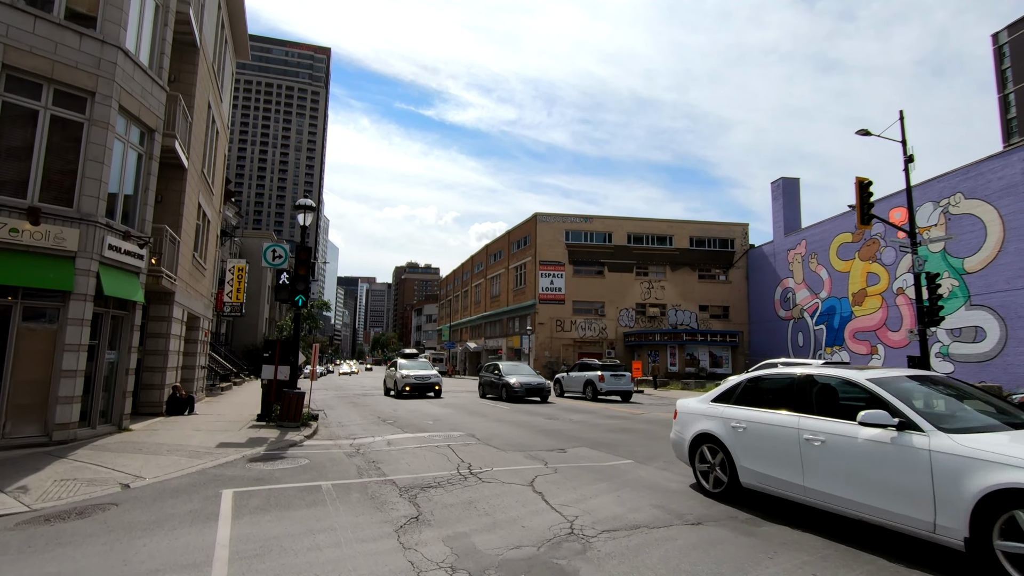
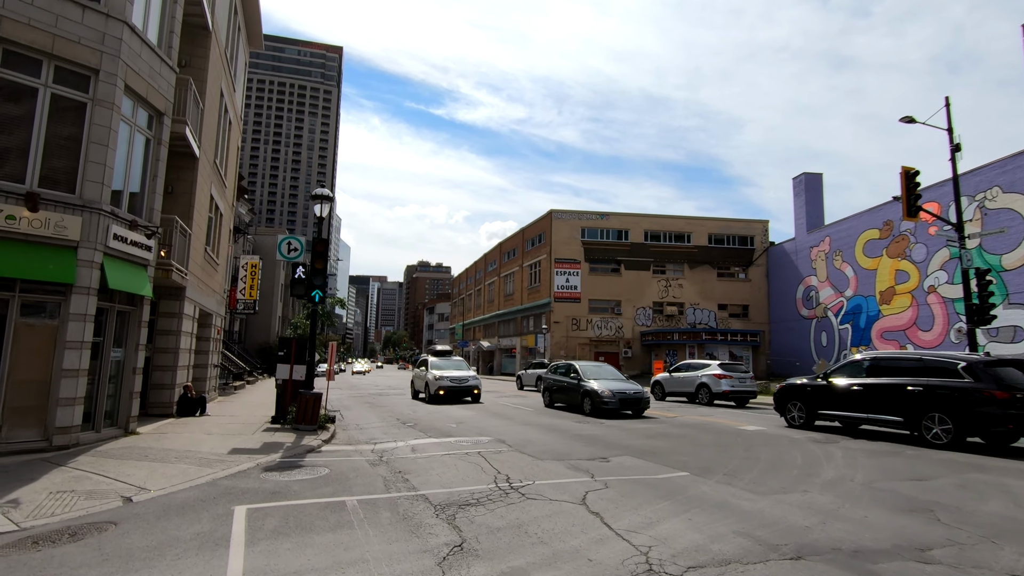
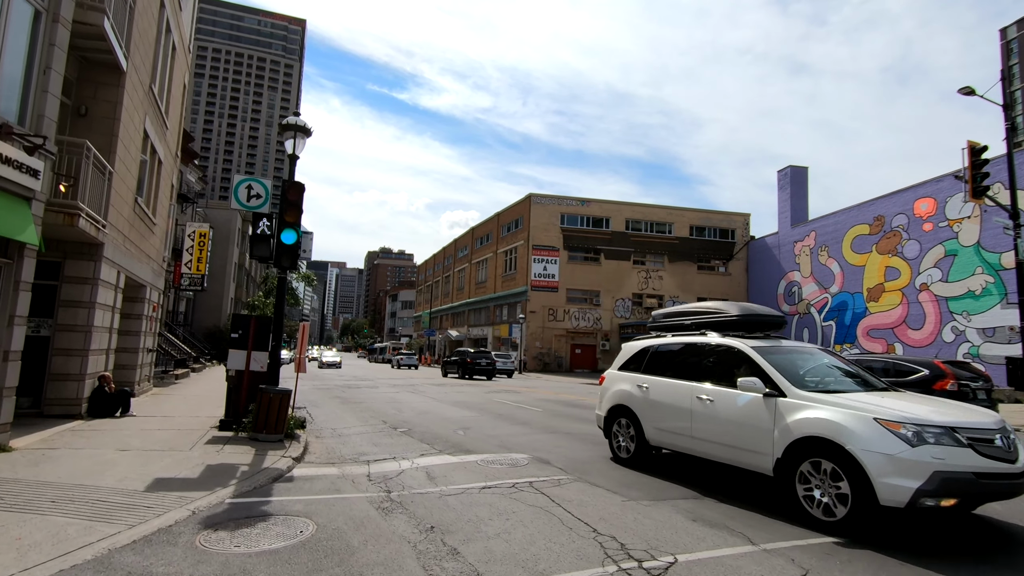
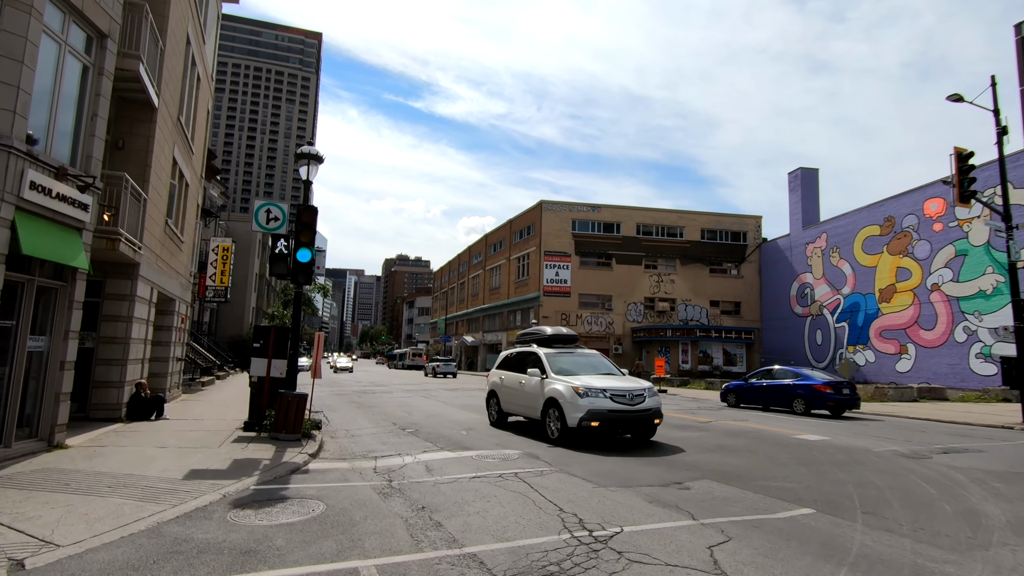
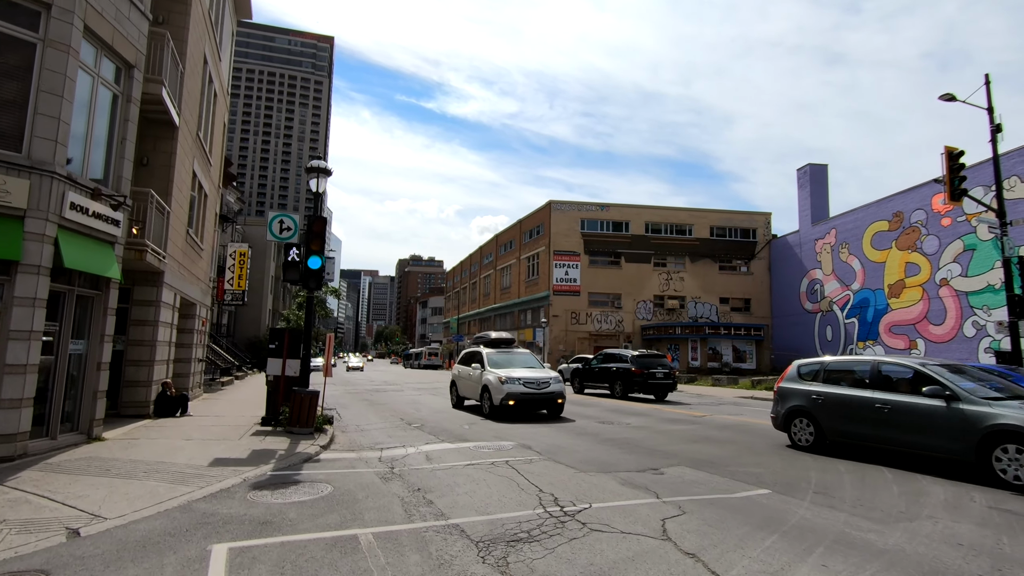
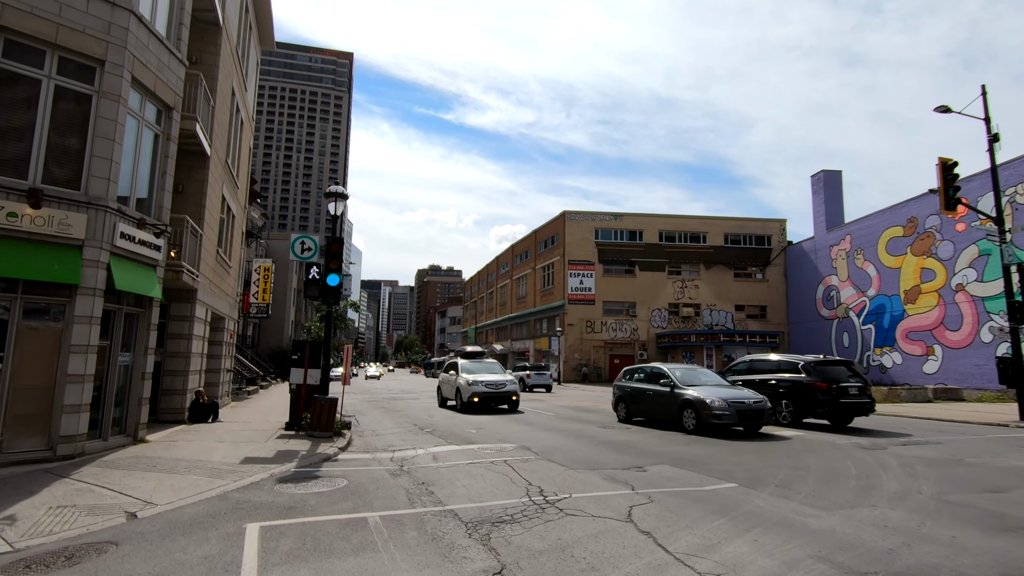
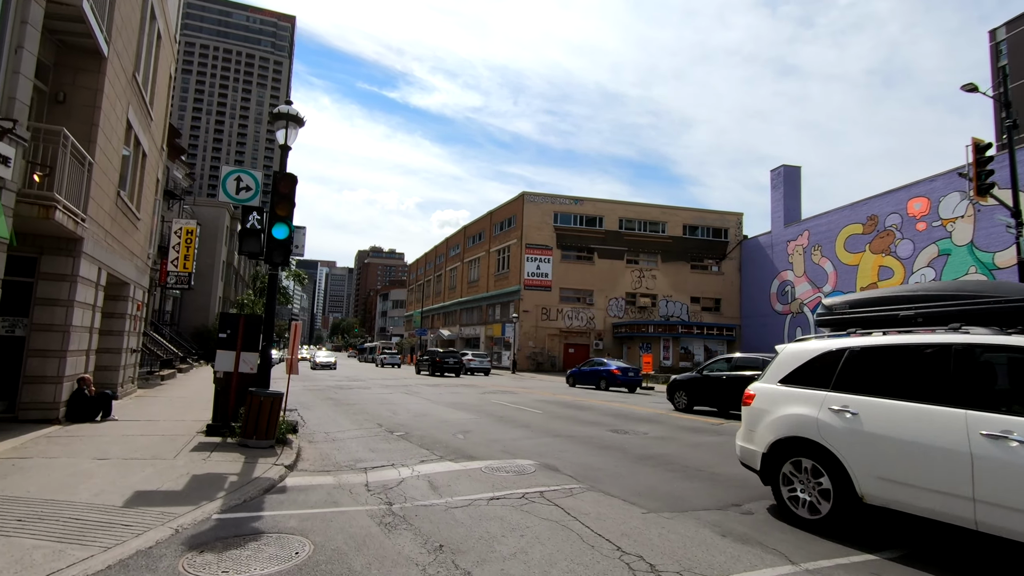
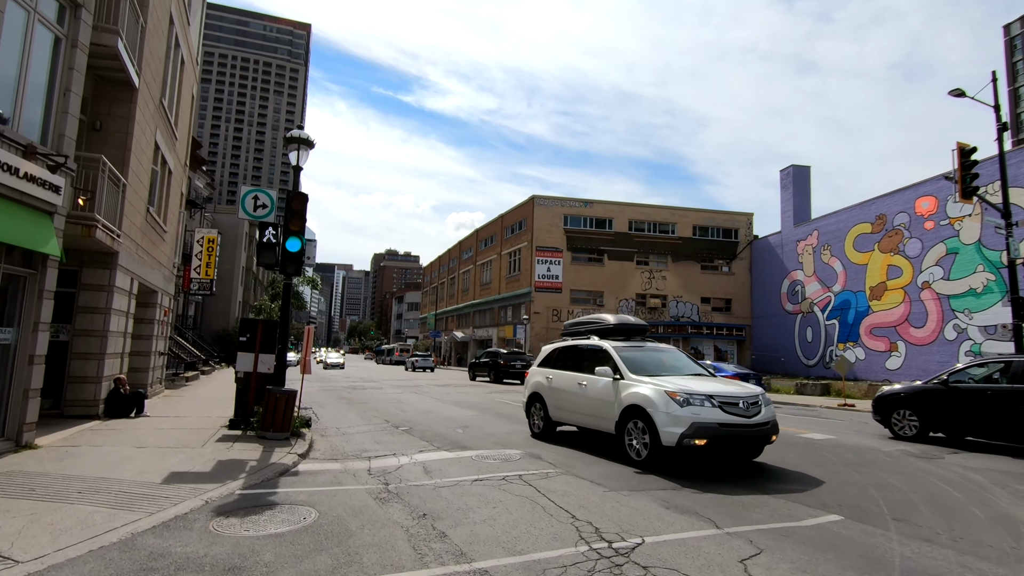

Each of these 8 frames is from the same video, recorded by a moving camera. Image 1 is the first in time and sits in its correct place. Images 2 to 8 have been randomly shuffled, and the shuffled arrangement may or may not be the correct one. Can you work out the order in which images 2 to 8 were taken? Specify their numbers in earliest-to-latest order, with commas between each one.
2, 6, 5, 4, 8, 3, 7
